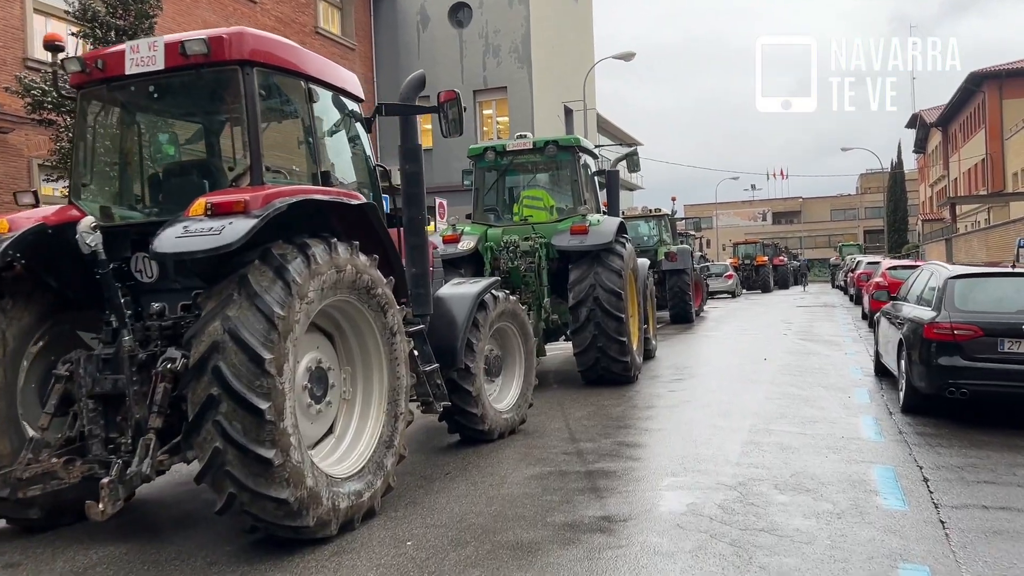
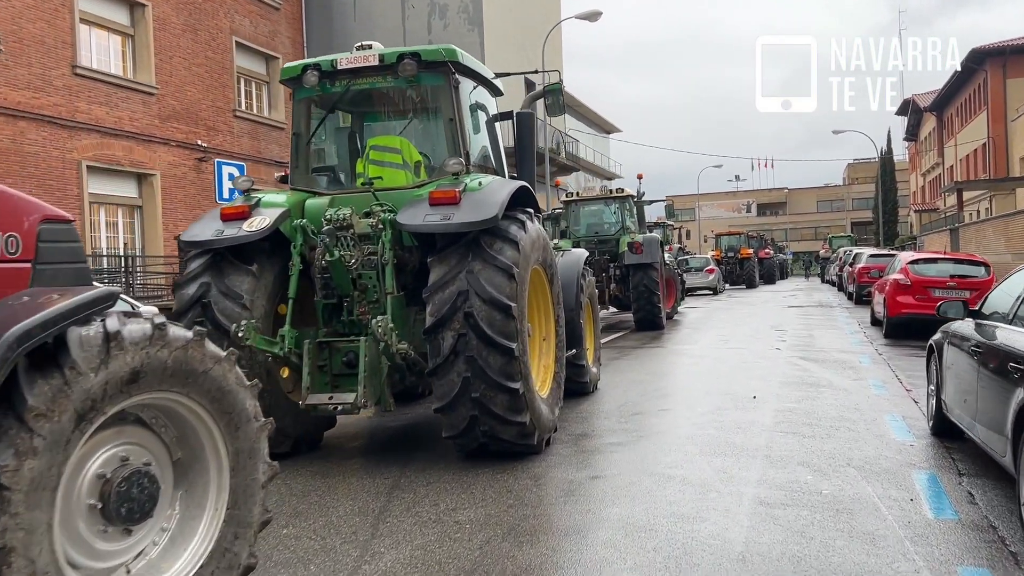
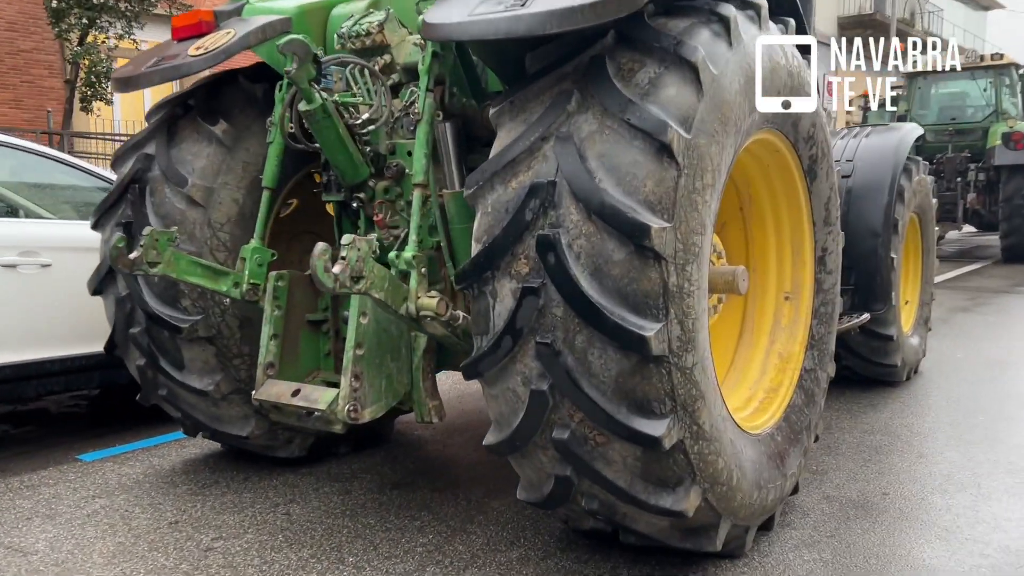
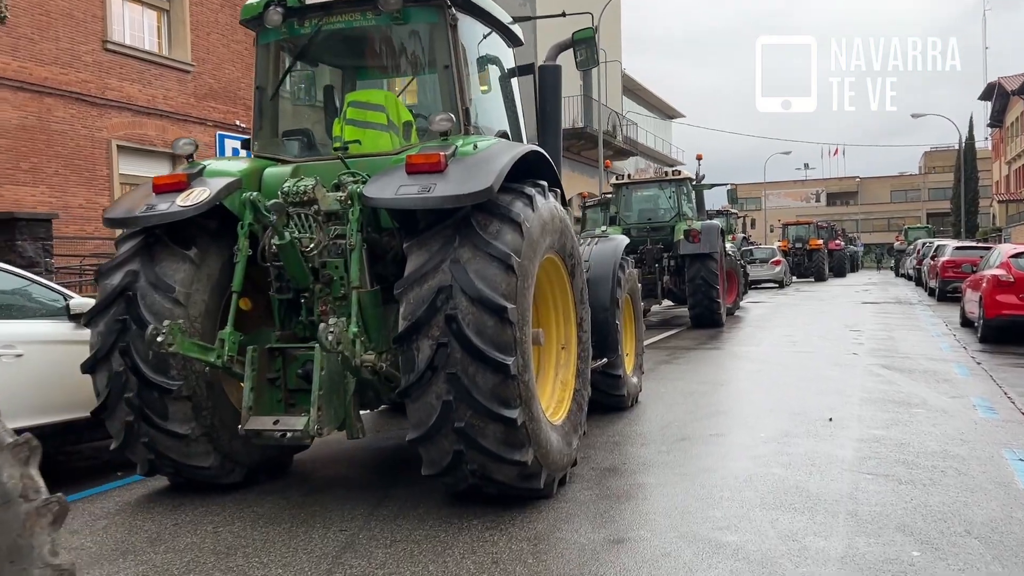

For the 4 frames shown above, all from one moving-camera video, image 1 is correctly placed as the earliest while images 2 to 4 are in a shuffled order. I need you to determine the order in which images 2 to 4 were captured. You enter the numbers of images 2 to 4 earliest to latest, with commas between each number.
2, 4, 3
